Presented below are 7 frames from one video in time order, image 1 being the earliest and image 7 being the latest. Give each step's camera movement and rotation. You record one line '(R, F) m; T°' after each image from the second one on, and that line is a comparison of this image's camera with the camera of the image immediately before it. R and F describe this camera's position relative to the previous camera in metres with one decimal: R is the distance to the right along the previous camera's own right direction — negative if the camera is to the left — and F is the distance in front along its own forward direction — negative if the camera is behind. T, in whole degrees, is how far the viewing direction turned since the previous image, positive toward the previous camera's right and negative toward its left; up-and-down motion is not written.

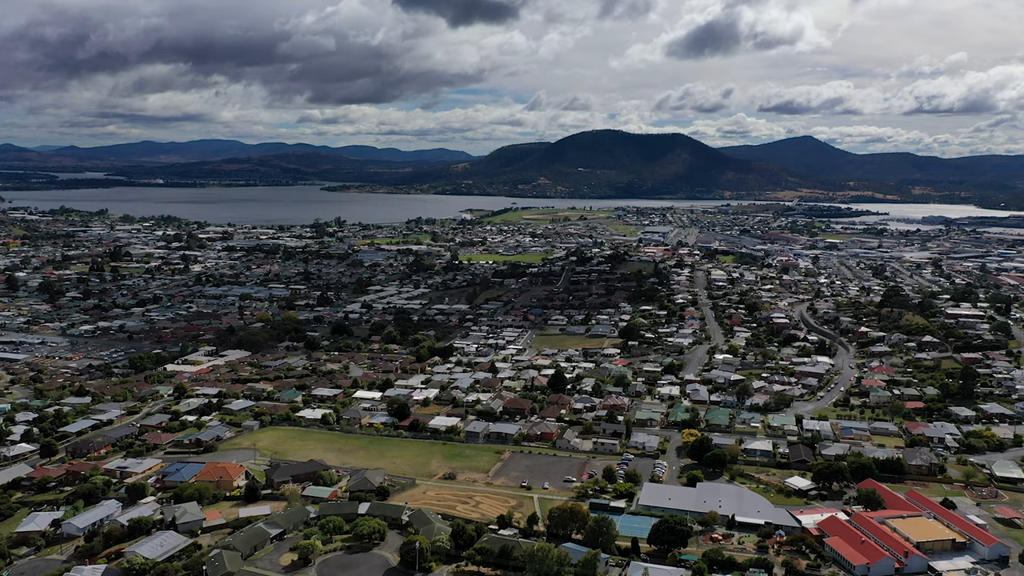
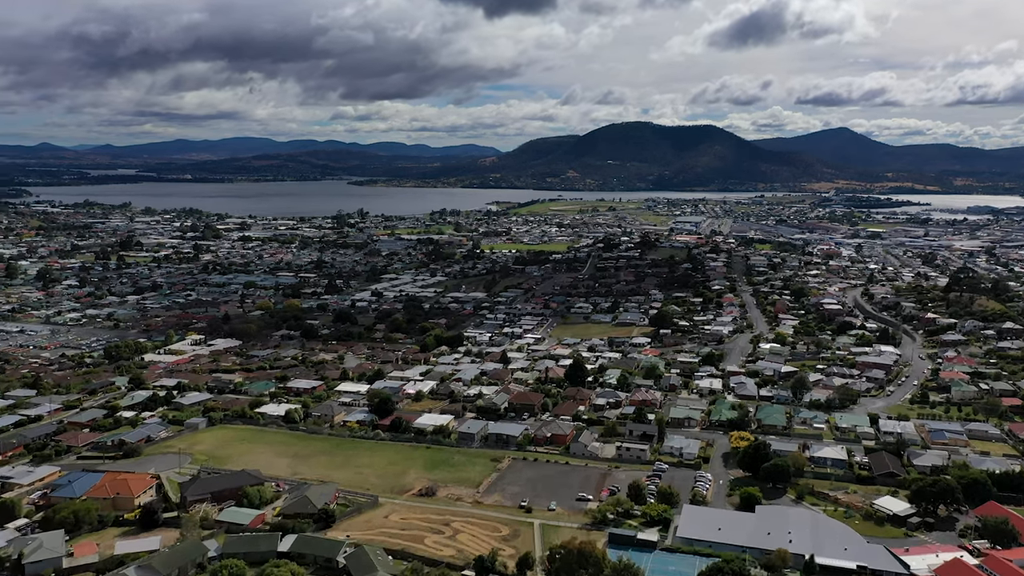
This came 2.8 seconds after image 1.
(+0.5, +4.0) m; -2°
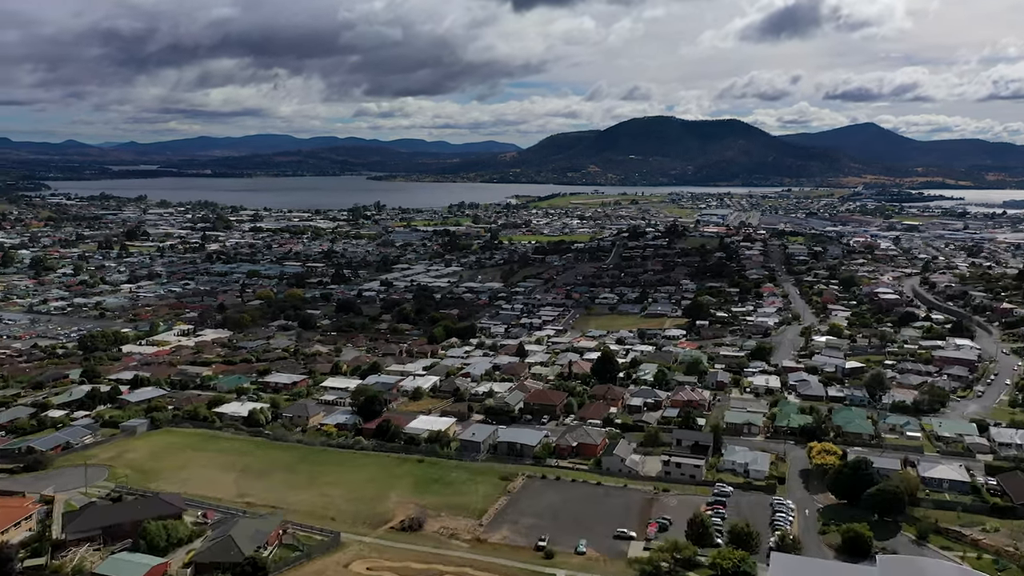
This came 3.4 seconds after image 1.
(+0.1, +3.4) m; -1°
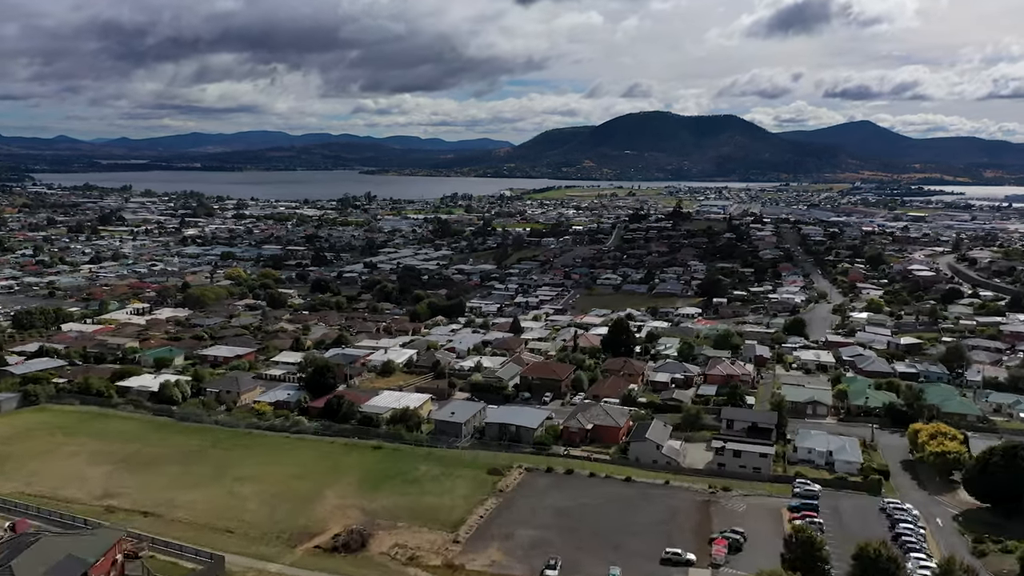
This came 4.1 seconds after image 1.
(0.0, +3.3) m; 0°
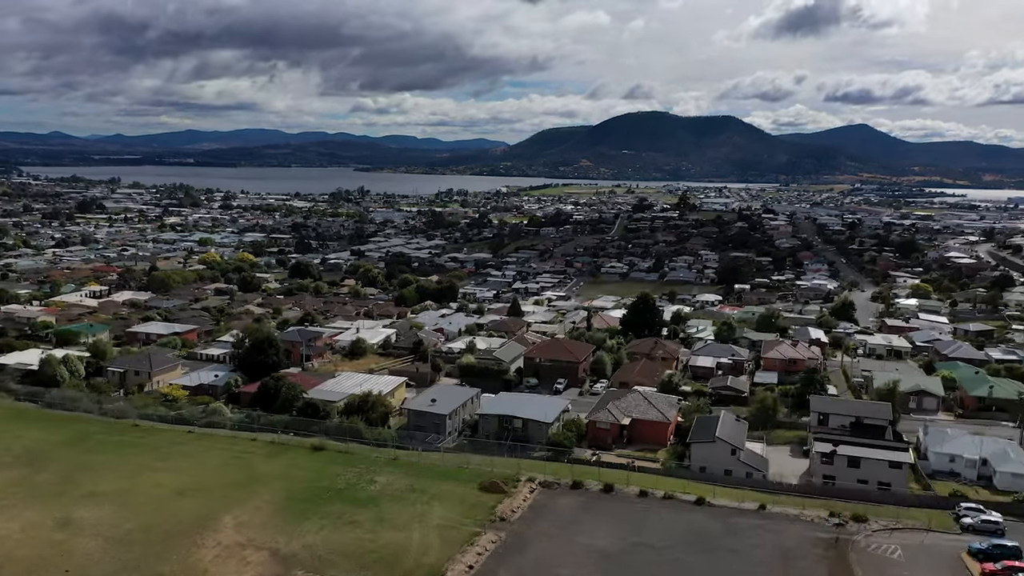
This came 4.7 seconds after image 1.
(-0.1, +2.8) m; 0°
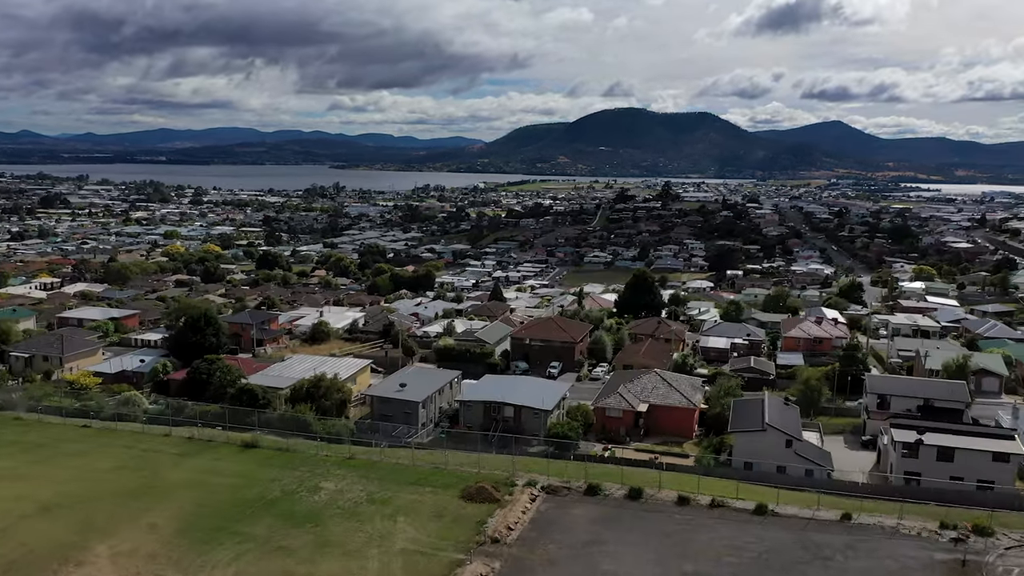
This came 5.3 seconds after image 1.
(-0.1, +1.3) m; +2°
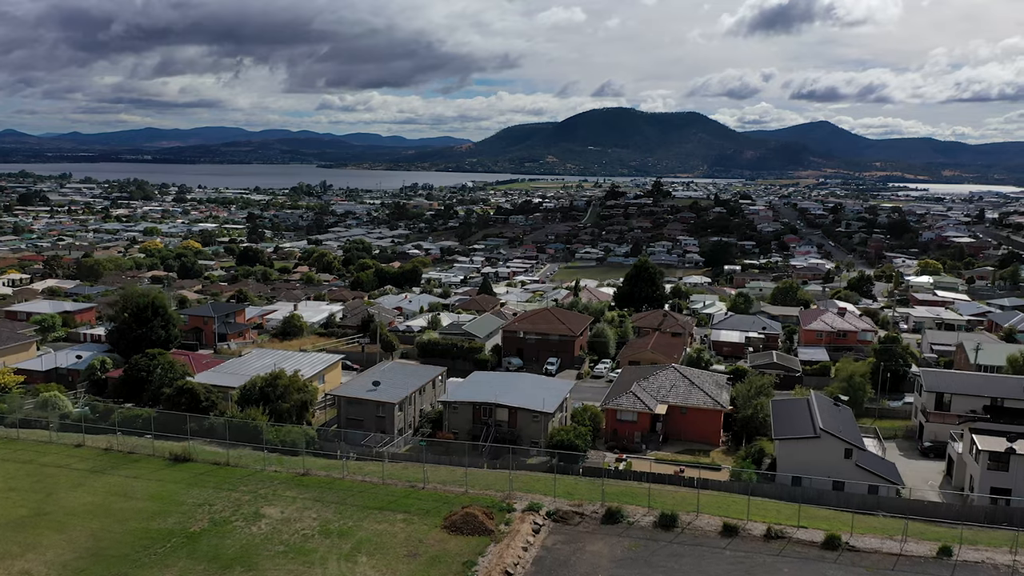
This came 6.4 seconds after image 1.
(0.0, +0.9) m; +1°
